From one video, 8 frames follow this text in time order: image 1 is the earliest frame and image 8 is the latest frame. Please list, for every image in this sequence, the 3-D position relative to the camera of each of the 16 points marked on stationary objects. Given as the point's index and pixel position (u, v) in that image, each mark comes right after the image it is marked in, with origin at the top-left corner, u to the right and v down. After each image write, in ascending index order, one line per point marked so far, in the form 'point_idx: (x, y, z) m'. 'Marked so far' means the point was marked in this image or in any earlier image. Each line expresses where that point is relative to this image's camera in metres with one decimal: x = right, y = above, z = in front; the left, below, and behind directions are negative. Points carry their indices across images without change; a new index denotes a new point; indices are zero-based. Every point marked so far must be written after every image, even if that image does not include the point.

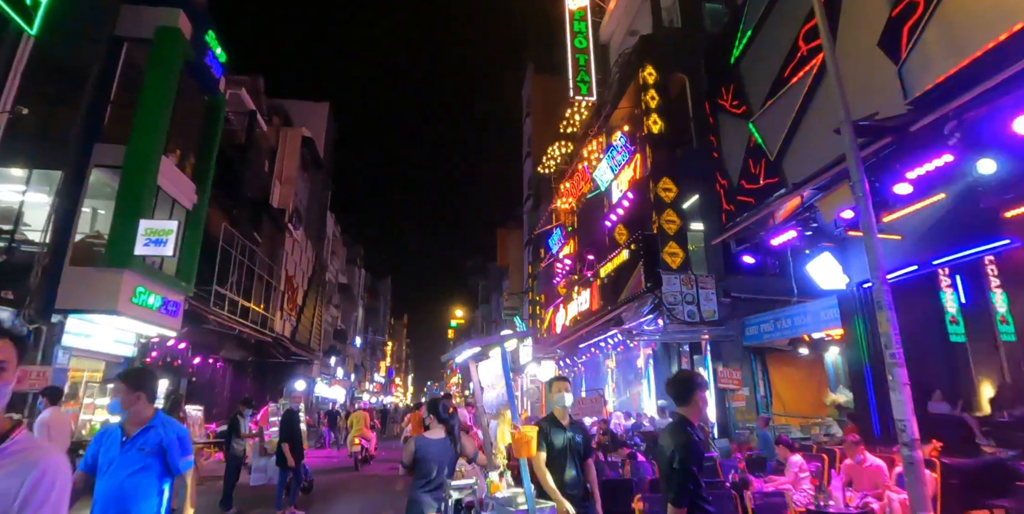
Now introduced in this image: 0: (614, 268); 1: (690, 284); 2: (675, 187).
0: (+3.0, -0.3, +17.5) m
1: (+4.4, -0.7, +15.1) m
2: (+4.3, +1.8, +16.0) m
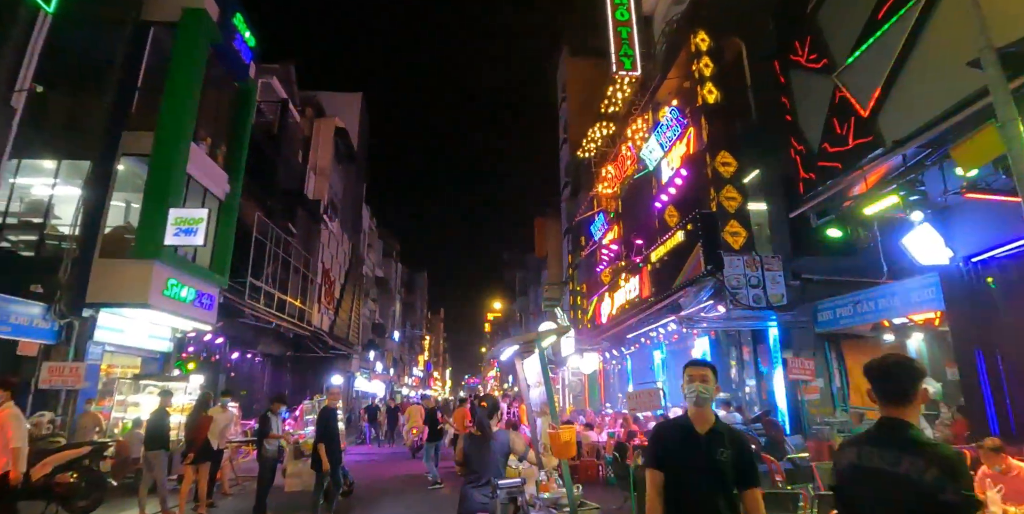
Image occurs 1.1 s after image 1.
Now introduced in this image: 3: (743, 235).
0: (+4.2, +0.2, +16.3) m
1: (+5.5, -0.2, +13.8) m
2: (+5.4, +2.3, +14.7) m
3: (+5.5, +0.5, +14.2) m
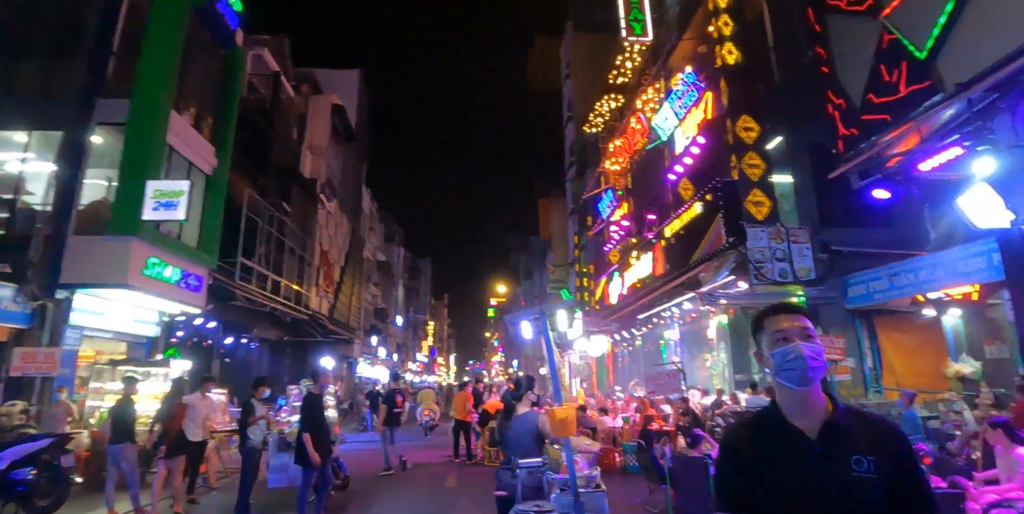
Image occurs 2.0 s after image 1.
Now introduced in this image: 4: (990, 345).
0: (+4.4, +0.8, +15.4) m
1: (+5.7, +0.4, +12.8) m
2: (+5.5, +2.9, +13.7) m
3: (+5.6, +1.1, +13.2) m
4: (+10.6, -1.9, +13.5) m
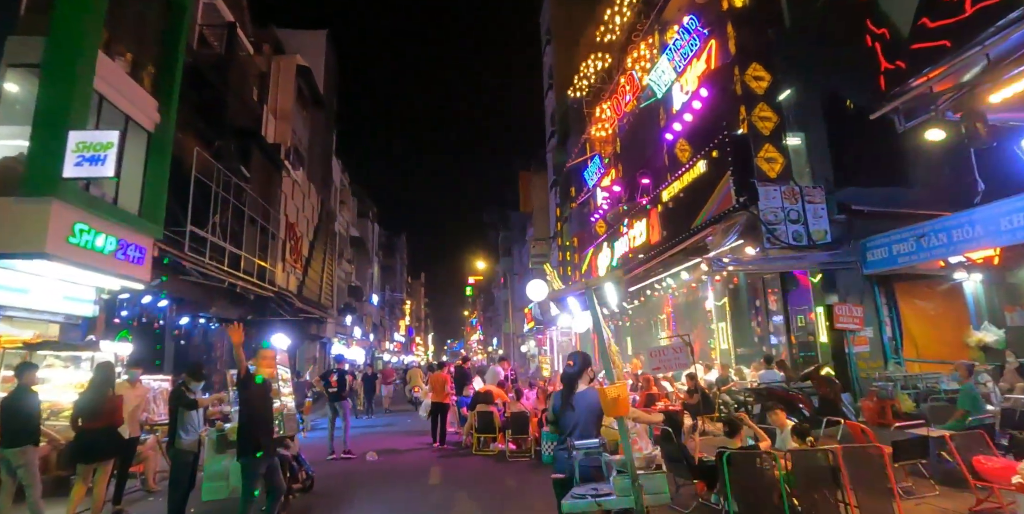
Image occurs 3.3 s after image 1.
0: (+4.0, +1.6, +14.1) m
1: (+5.4, +1.1, +11.7) m
2: (+5.2, +3.7, +12.4) m
3: (+5.3, +1.9, +12.0) m
4: (+10.3, -1.1, +12.6) m
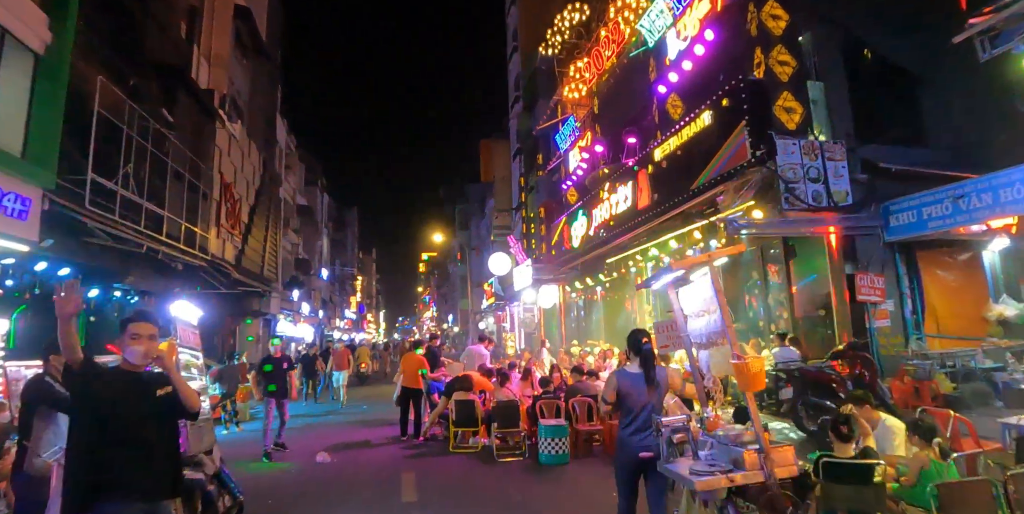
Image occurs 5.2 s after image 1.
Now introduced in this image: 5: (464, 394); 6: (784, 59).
0: (+3.5, +2.3, +12.6) m
1: (+5.1, +1.8, +10.2) m
2: (+4.9, +4.4, +10.8) m
3: (+5.0, +2.5, +10.5) m
4: (+9.9, -0.5, +11.6) m
5: (-0.7, -1.9, +8.5) m
6: (+4.8, +3.5, +10.6) m
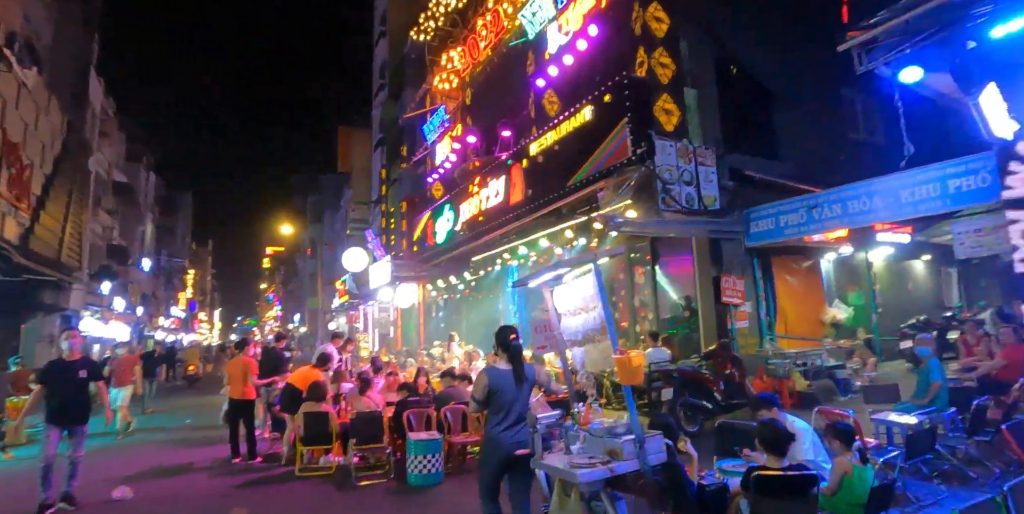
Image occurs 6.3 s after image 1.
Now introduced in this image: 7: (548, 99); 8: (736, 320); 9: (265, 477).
0: (+0.9, +2.4, +12.2) m
1: (+3.0, +1.7, +10.3) m
2: (+2.7, +4.3, +10.9) m
3: (+2.8, +2.5, +10.6) m
4: (+7.2, -0.7, +12.8) m
5: (-2.4, -1.8, +7.3) m
6: (+2.6, +3.5, +10.6) m
7: (+0.8, +3.5, +13.3) m
8: (+3.9, -1.1, +10.6) m
9: (-2.9, -2.6, +7.1) m
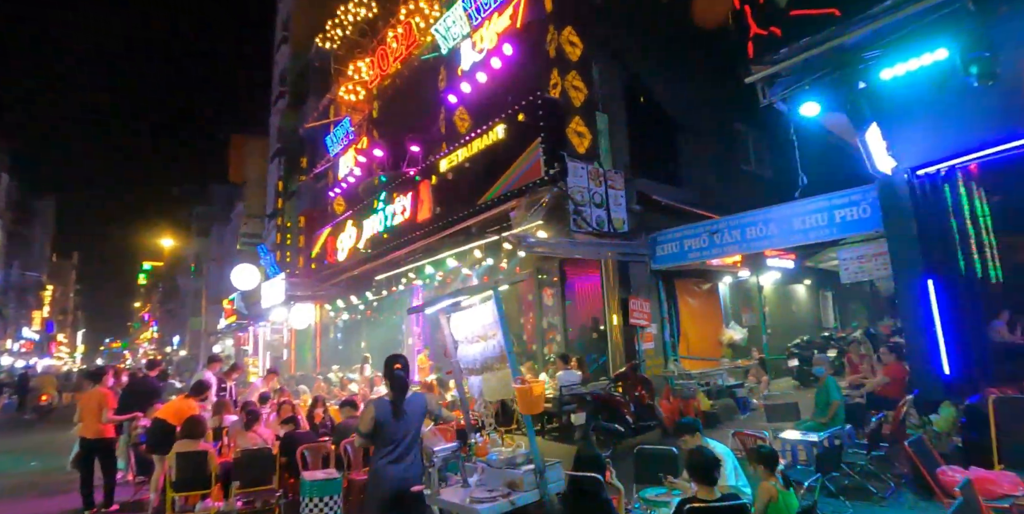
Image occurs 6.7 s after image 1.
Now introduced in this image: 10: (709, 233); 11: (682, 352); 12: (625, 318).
0: (-0.8, +2.0, +12.0) m
1: (+1.5, +1.3, +10.4) m
2: (+1.2, +3.9, +11.0) m
3: (+1.3, +2.1, +10.7) m
4: (+5.3, -1.2, +13.5) m
5: (-3.4, -1.9, +6.4) m
6: (+1.1, +3.1, +10.7) m
7: (-1.1, +3.1, +13.1) m
8: (+2.3, -1.5, +10.8) m
9: (-3.8, -2.7, +6.2) m
10: (+3.3, +0.4, +10.1) m
11: (+3.2, -1.8, +11.6) m
12: (+2.0, -1.1, +10.7) m
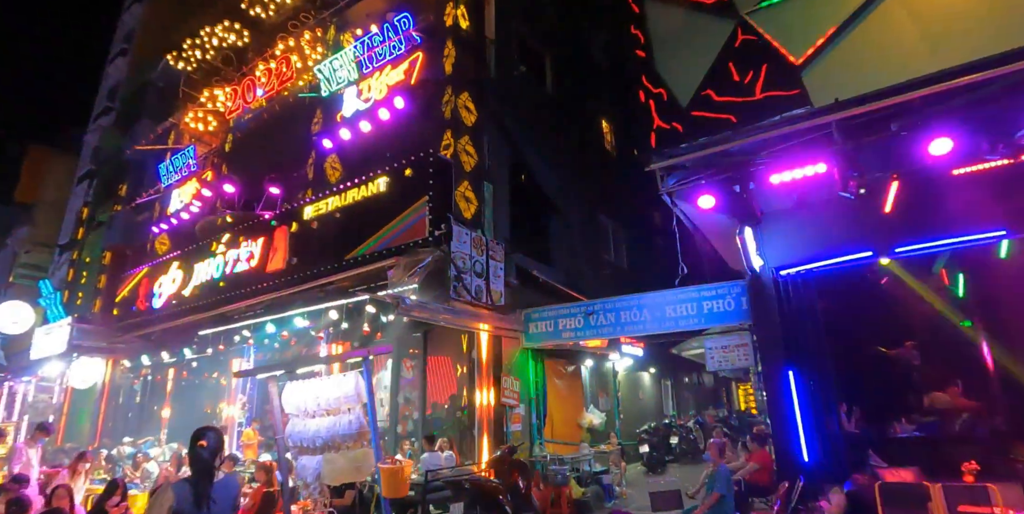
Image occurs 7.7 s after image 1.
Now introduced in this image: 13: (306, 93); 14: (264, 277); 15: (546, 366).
0: (-3.1, +0.9, +11.0) m
1: (-0.5, +0.2, +10.0) m
2: (-0.7, +2.7, +10.9) m
3: (-0.7, +0.9, +10.4) m
4: (+2.0, -3.1, +13.6) m
5: (-4.3, -2.1, +4.5) m
6: (-0.8, +1.9, +10.5) m
7: (-3.6, +1.9, +12.1) m
8: (0.0, -2.8, +10.2) m
9: (-4.7, -2.7, +4.0) m
10: (+1.3, -0.9, +10.2) m
11: (+0.6, -3.3, +11.2) m
12: (-0.3, -2.3, +10.1) m
13: (-4.7, +3.6, +13.3) m
14: (-4.8, -0.4, +11.7) m
15: (+0.6, -2.1, +11.6) m
